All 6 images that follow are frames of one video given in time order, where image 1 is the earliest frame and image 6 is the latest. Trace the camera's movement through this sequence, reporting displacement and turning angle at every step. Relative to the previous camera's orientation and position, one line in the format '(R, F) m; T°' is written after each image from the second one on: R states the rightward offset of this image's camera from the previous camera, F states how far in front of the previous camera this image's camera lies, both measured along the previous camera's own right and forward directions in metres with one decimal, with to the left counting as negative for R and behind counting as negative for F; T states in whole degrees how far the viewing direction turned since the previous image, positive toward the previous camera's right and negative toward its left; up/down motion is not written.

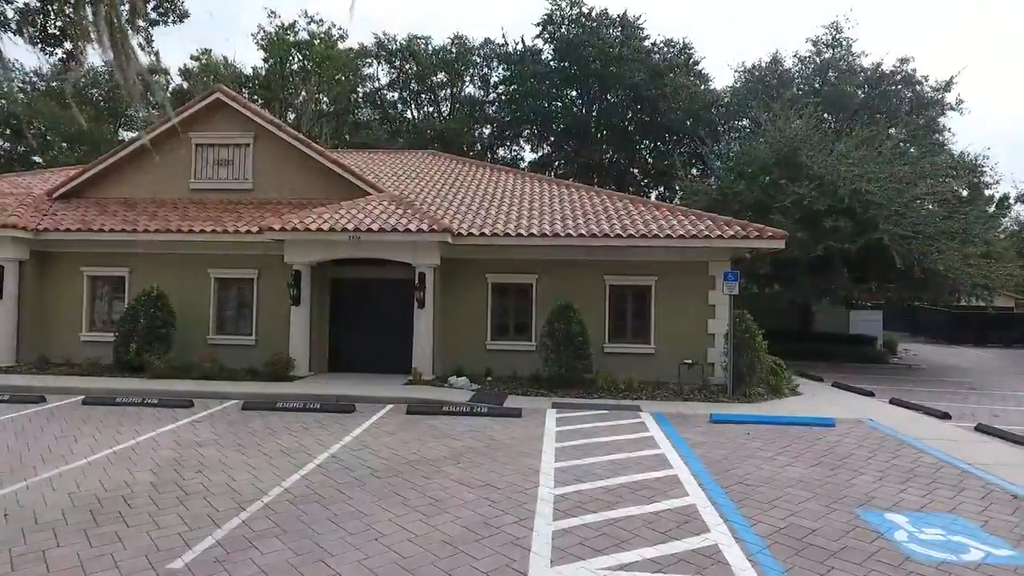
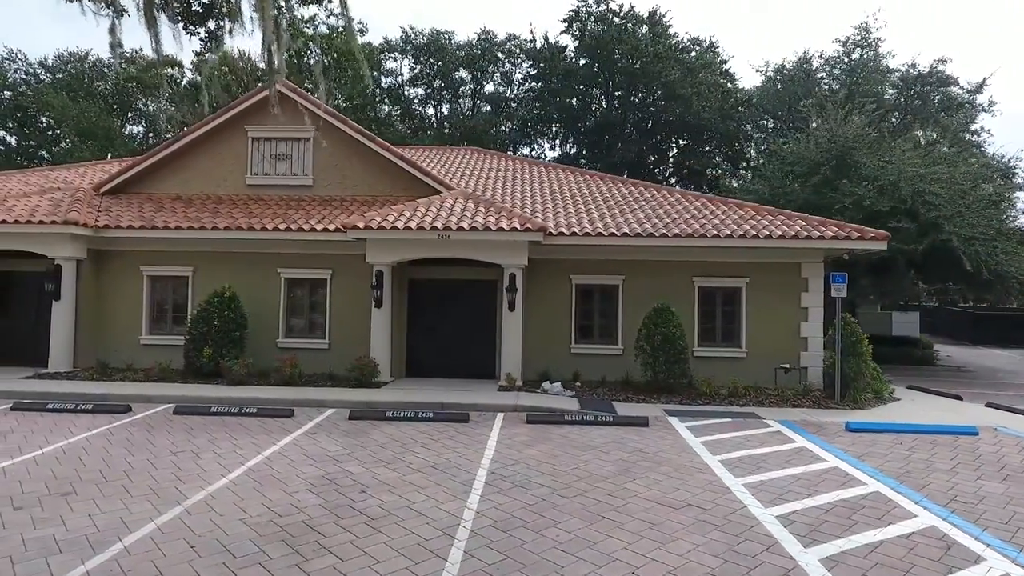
(-2.2, +0.6) m; +2°
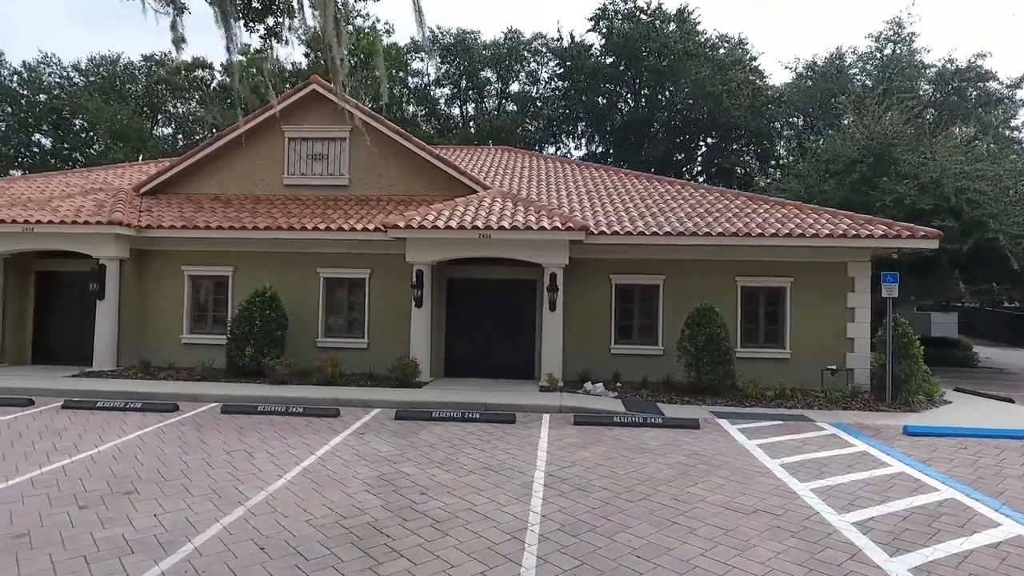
(-0.5, +0.1) m; -2°
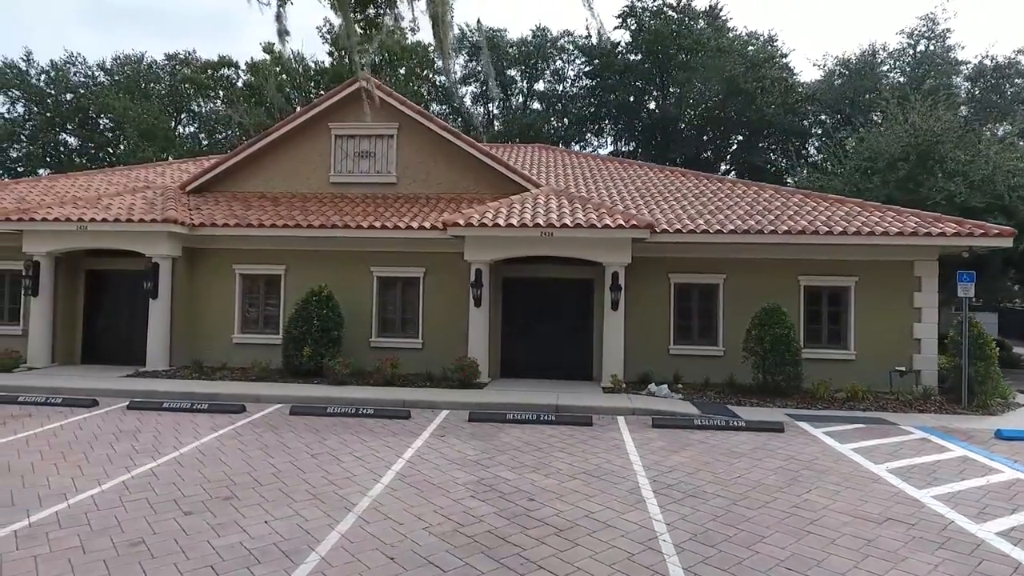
(-1.1, +0.2) m; -1°
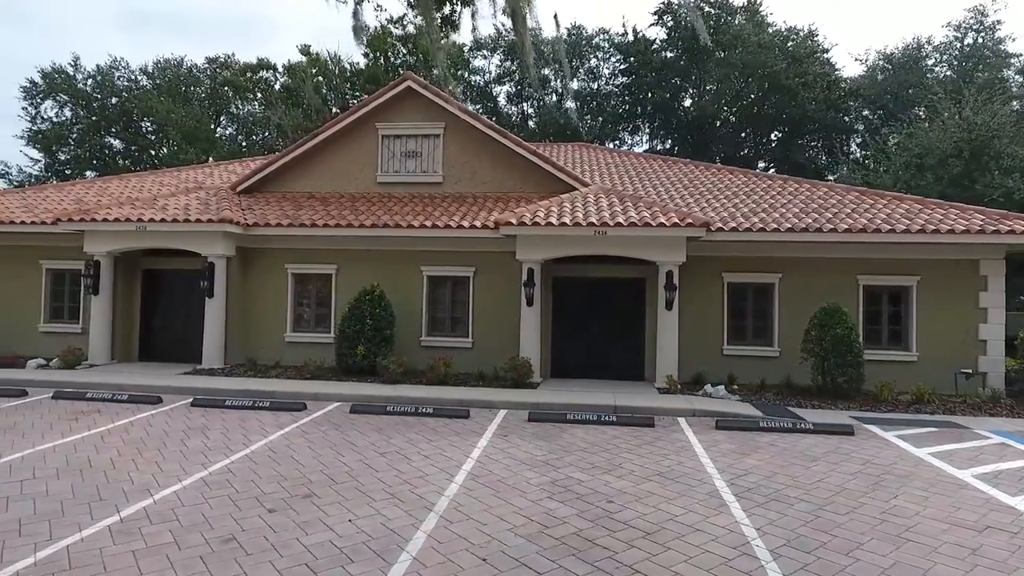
(-0.5, +0.1) m; -2°
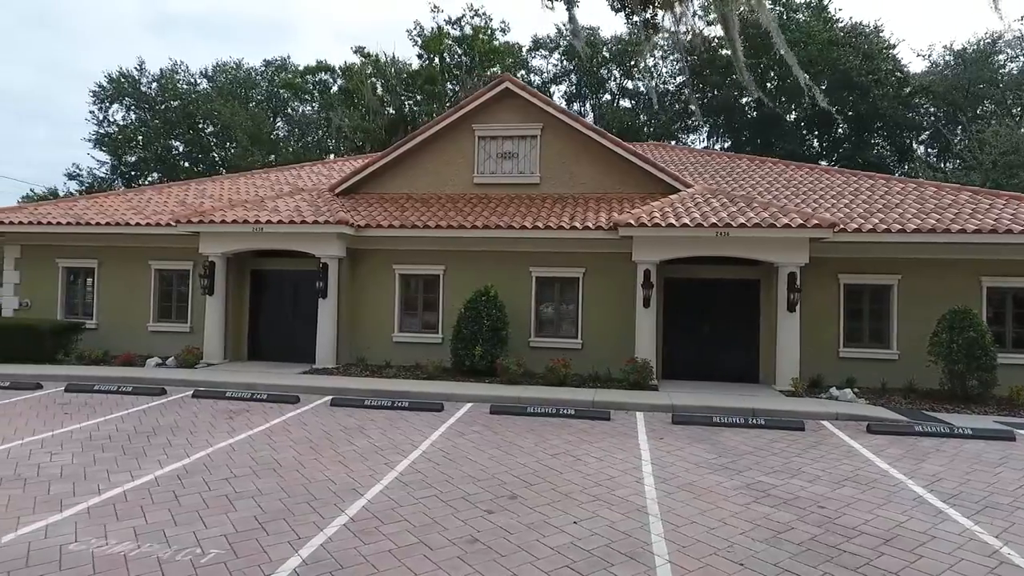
(-1.9, 0.0) m; -2°
